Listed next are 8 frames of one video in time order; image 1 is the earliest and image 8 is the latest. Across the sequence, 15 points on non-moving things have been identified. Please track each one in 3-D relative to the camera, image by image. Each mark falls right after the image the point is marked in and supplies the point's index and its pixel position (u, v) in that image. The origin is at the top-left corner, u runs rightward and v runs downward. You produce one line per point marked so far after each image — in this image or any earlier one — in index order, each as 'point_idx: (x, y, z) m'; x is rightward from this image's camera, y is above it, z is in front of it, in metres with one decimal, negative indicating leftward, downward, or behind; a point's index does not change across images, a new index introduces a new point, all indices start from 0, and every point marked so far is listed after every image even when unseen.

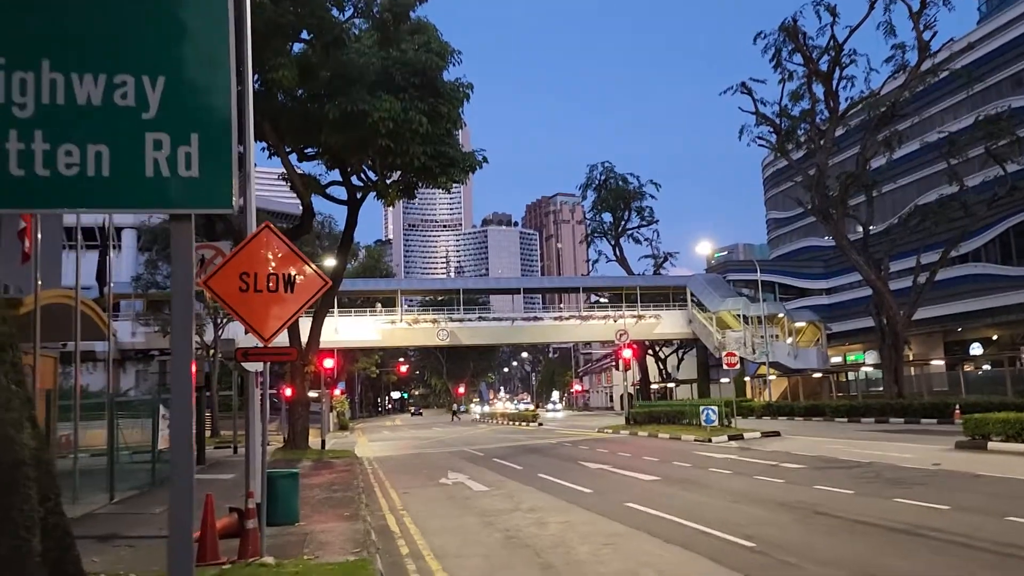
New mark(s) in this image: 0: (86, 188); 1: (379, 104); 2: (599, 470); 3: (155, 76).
0: (-1.7, +0.4, +3.3) m
1: (-3.2, +4.4, +19.7) m
2: (+1.8, -3.8, +16.9) m
3: (-1.5, +0.9, +3.4) m
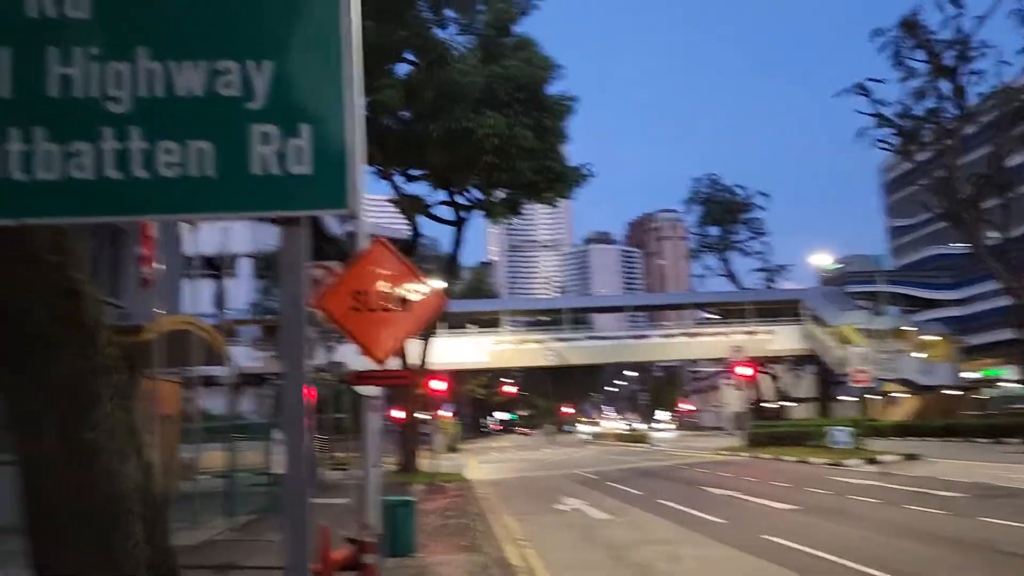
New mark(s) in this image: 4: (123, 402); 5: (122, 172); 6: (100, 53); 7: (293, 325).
0: (-1.1, +0.3, +2.9) m
1: (-0.7, +3.9, +19.4) m
2: (+4.1, -4.0, +15.9) m
3: (-0.9, +0.8, +3.0) m
4: (-2.0, -0.6, +4.4) m
5: (-1.4, +0.4, +2.9) m
6: (-1.5, +0.8, +2.9) m
7: (-0.8, -0.1, +2.8) m
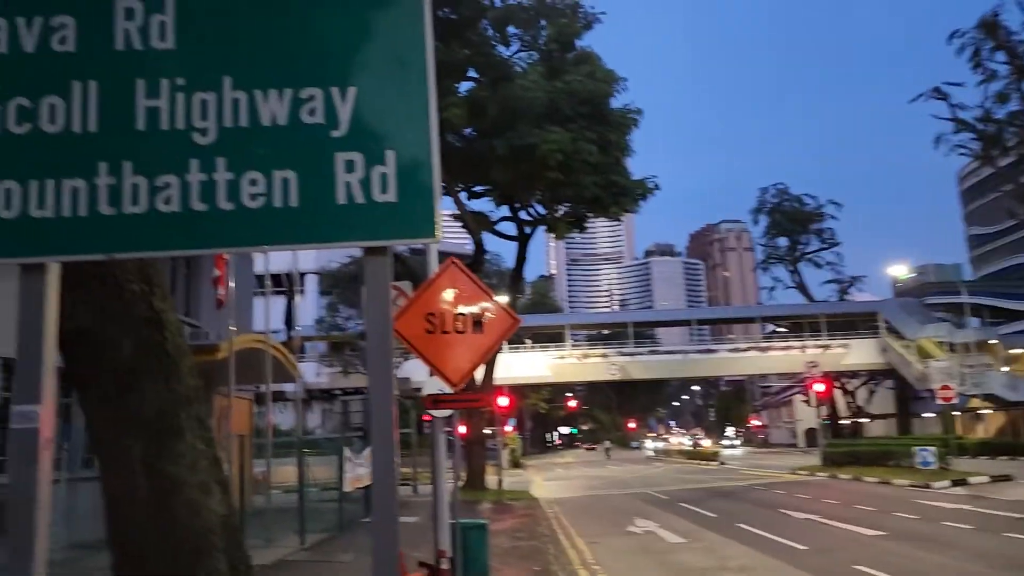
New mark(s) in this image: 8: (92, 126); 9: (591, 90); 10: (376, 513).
0: (-0.8, +0.2, +2.8) m
1: (+0.8, +3.5, +19.3) m
2: (+5.4, -4.3, +15.3) m
3: (-0.6, +0.7, +2.9) m
4: (-1.6, -0.8, +4.4) m
5: (-1.0, +0.3, +2.8) m
6: (-1.1, +0.7, +2.9) m
7: (-0.5, -0.2, +2.7) m
8: (-1.5, +0.6, +2.9) m
9: (+1.9, +4.7, +19.9) m
10: (-0.4, -0.7, +2.6) m
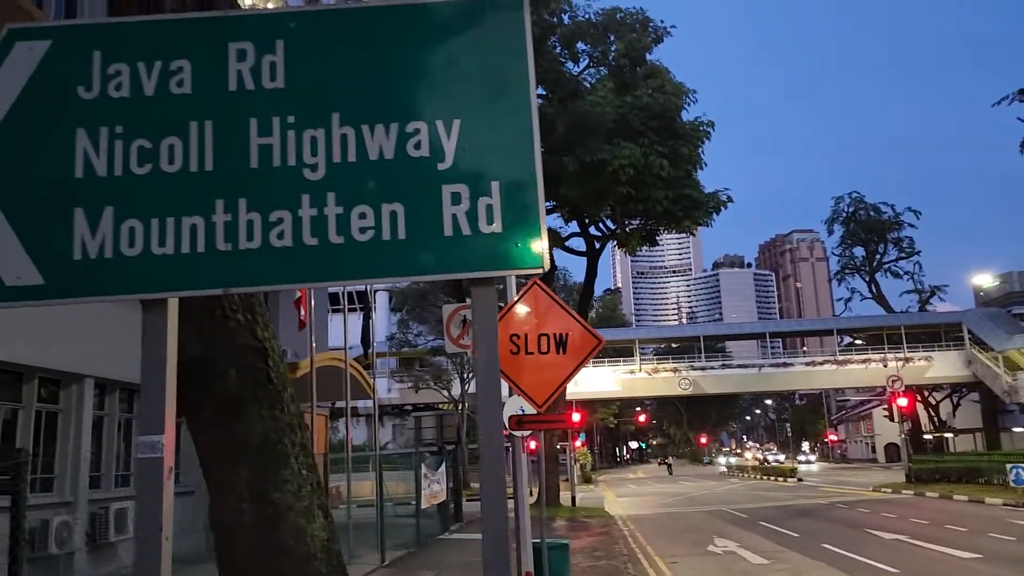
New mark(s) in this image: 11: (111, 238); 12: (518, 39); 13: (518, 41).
0: (-0.5, +0.1, +2.9) m
1: (+2.5, +3.2, +19.2) m
2: (+6.8, -4.5, +14.8) m
3: (-0.2, +0.6, +2.9) m
4: (-1.1, -0.9, +4.4) m
5: (-0.7, +0.2, +2.9) m
6: (-0.8, +0.6, +3.0) m
7: (-0.1, -0.3, +2.7) m
8: (-1.1, +0.4, +3.0) m
9: (+3.6, +4.4, +19.8) m
10: (-0.1, -0.8, +2.6) m
11: (-1.4, +0.2, +2.9) m
12: (0.0, +0.9, +3.0) m
13: (0.0, +0.9, +3.0) m
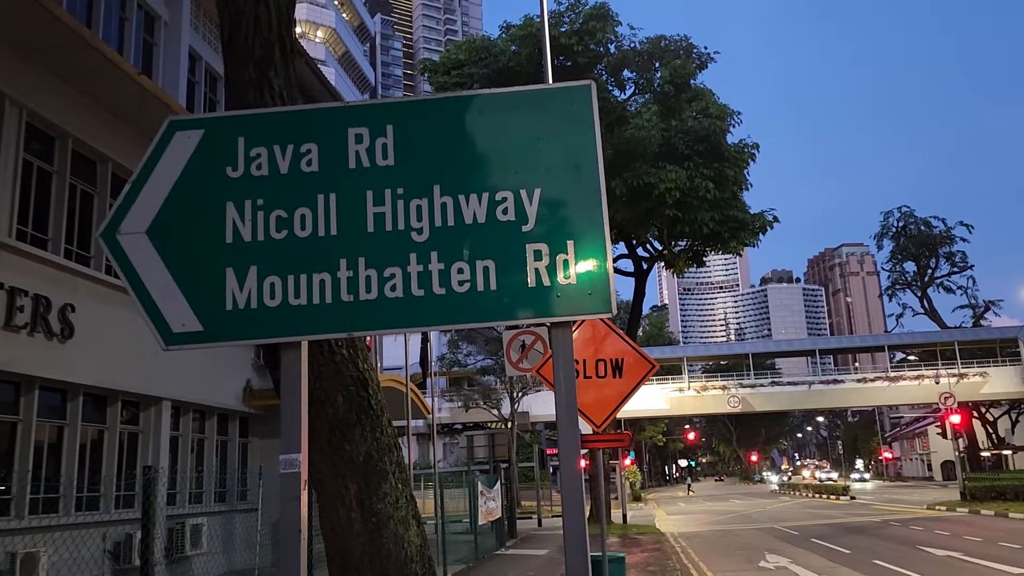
0: (-0.1, -0.1, +3.5) m
1: (+3.6, +2.7, +19.7) m
2: (+7.8, -4.9, +14.9) m
3: (+0.1, +0.4, +3.5) m
4: (-0.7, -1.1, +5.0) m
5: (-0.4, 0.0, +3.5) m
6: (-0.5, +0.4, +3.6) m
7: (+0.2, -0.5, +3.3) m
8: (-0.8, +0.3, +3.6) m
9: (+4.8, +3.9, +20.2) m
10: (+0.2, -1.0, +3.2) m
11: (-1.1, 0.0, +3.5) m
12: (+0.3, +0.7, +3.6) m
13: (+0.3, +0.7, +3.6) m
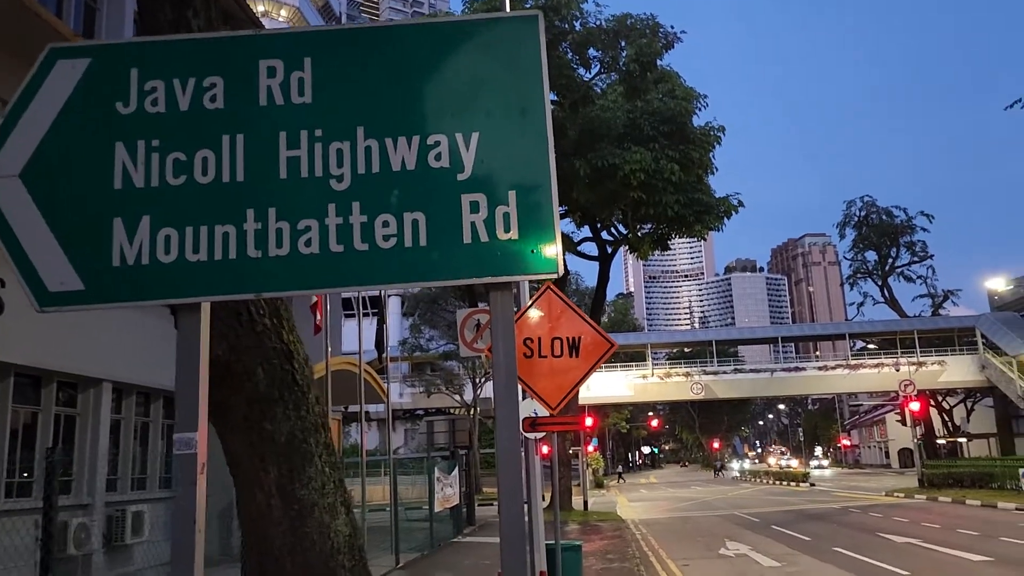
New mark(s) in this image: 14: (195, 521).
0: (-0.4, +0.1, +3.0) m
1: (+2.7, +3.1, +19.4) m
2: (+7.0, -4.6, +14.8) m
3: (-0.2, +0.6, +3.1) m
4: (-1.0, -1.0, +4.6) m
5: (-0.6, +0.2, +3.0) m
6: (-0.7, +0.6, +3.1) m
7: (0.0, -0.3, +2.8) m
8: (-1.0, +0.4, +3.1) m
9: (+3.9, +4.3, +19.9) m
10: (0.0, -0.8, +2.8) m
11: (-1.3, +0.2, +3.1) m
12: (+0.1, +0.9, +3.1) m
13: (+0.1, +0.9, +3.1) m
14: (-1.1, -0.8, +2.9) m
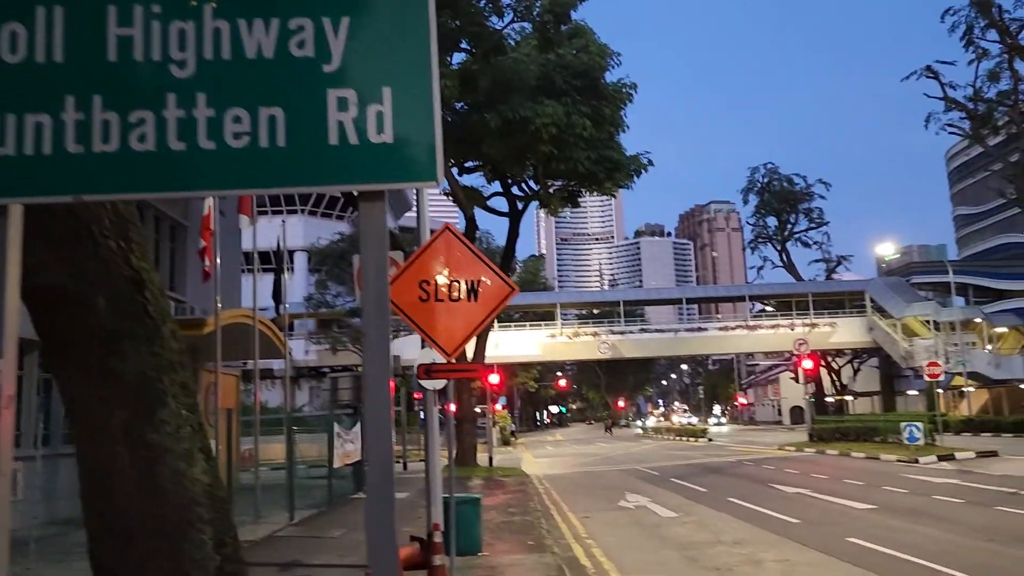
0: (-0.8, +0.4, +2.6) m
1: (+0.6, +4.1, +19.0) m
2: (+5.2, -3.9, +15.3) m
3: (-0.6, +0.9, +2.7) m
4: (-1.6, -0.6, +4.1) m
5: (-1.0, +0.5, +2.6) m
6: (-1.1, +0.9, +2.7) m
7: (-0.4, 0.0, +2.5) m
8: (-1.4, +0.7, +2.6) m
9: (+1.7, +5.3, +19.6) m
10: (-0.4, -0.5, +2.4) m
11: (-1.7, +0.5, +2.5) m
12: (-0.3, +1.2, +2.7) m
13: (-0.3, +1.2, +2.7) m
14: (-1.5, -0.5, +2.4) m
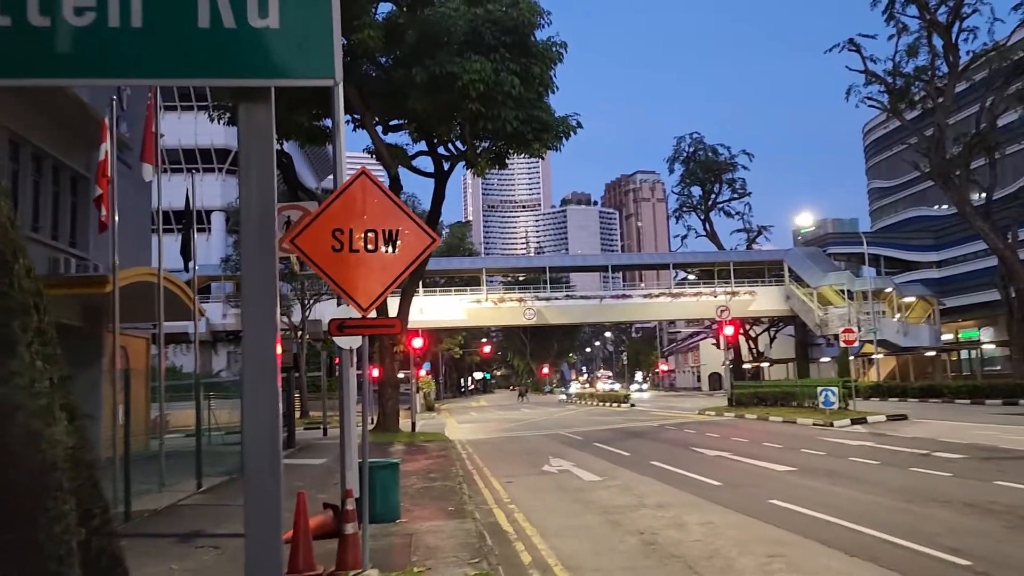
0: (-1.0, +0.6, +2.1) m
1: (-1.0, +5.0, +18.4) m
2: (+3.8, -3.2, +15.4) m
3: (-0.8, +1.1, +2.1) m
4: (-2.0, -0.3, +3.6) m
5: (-1.2, +0.7, +2.1) m
6: (-1.3, +1.1, +2.1) m
7: (-0.6, +0.2, +2.0) m
8: (-1.6, +1.0, +2.0) m
9: (+0.1, +6.2, +19.1) m
10: (-0.6, -0.3, +2.0) m
11: (-2.0, +0.7, +1.9) m
12: (-0.5, +1.4, +2.2) m
13: (-0.5, +1.4, +2.2) m
14: (-1.7, -0.3, +1.9) m
